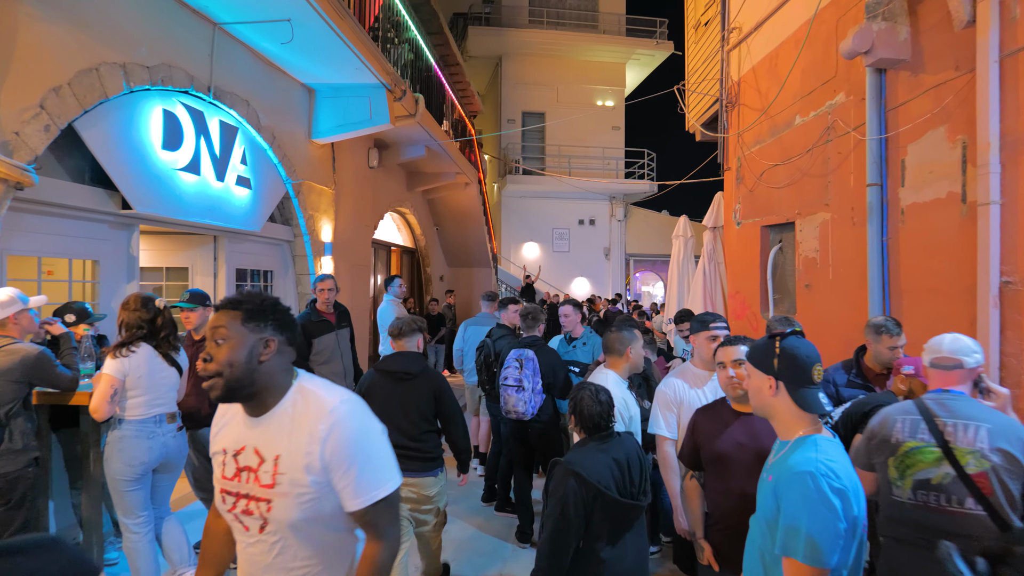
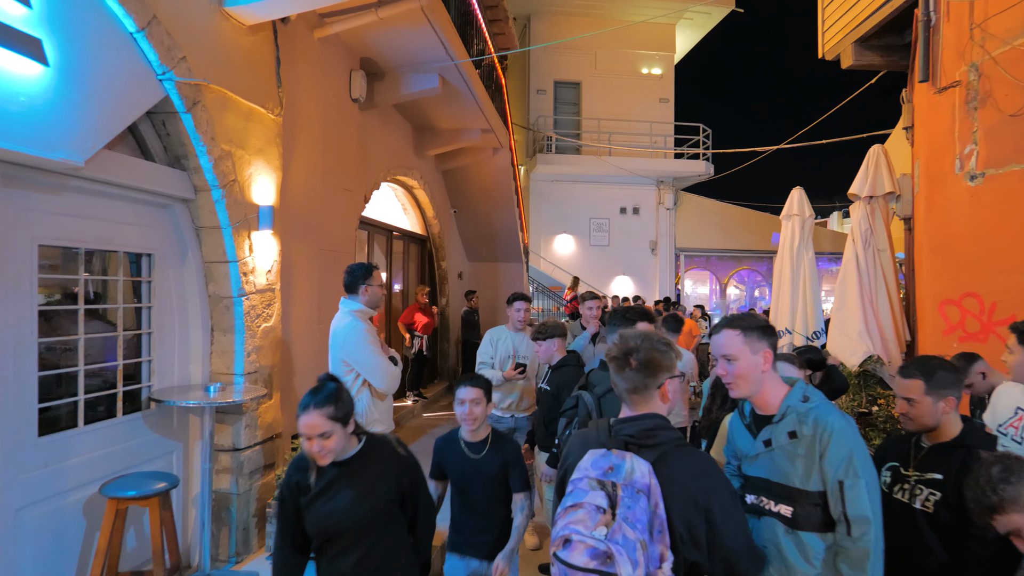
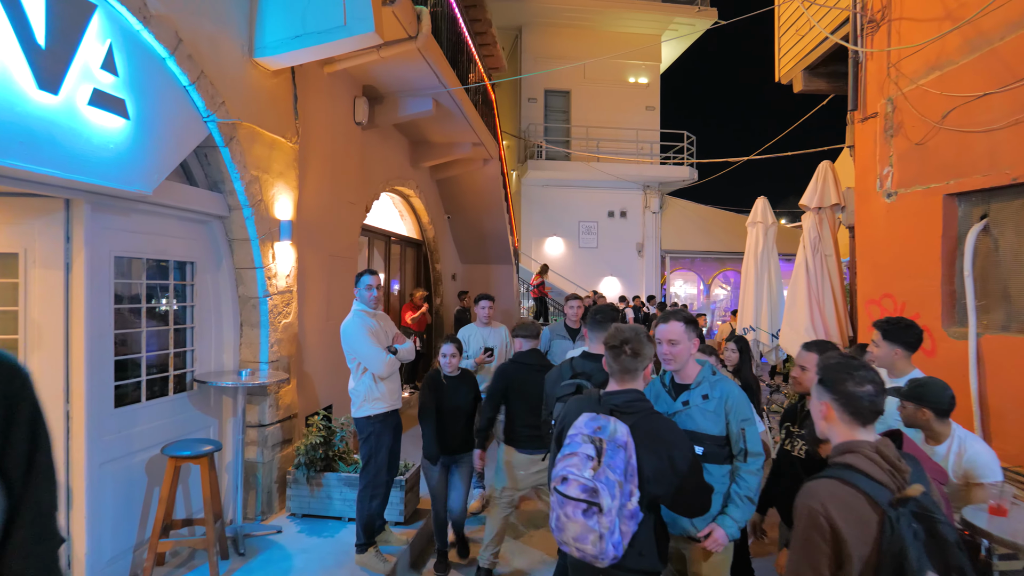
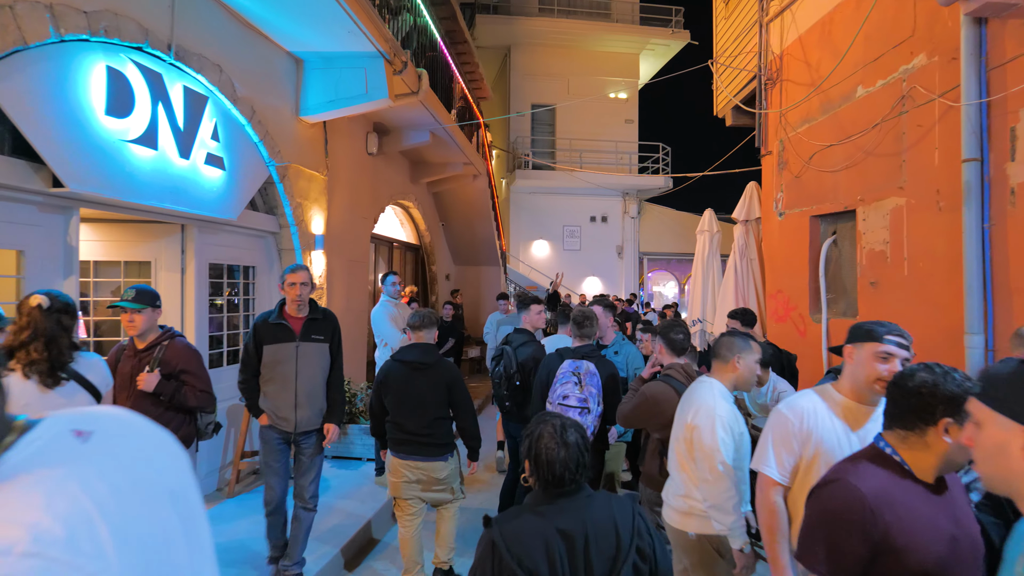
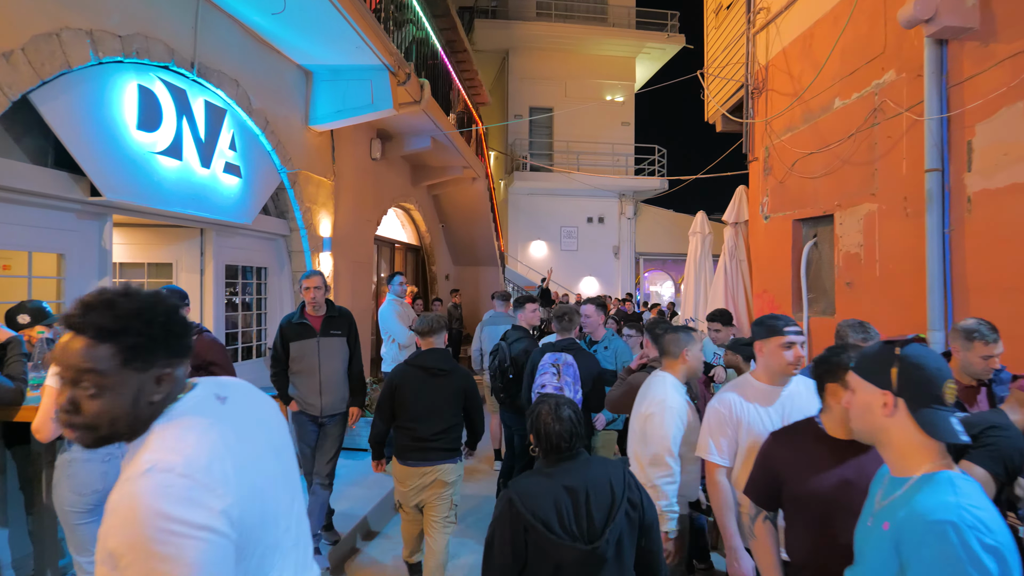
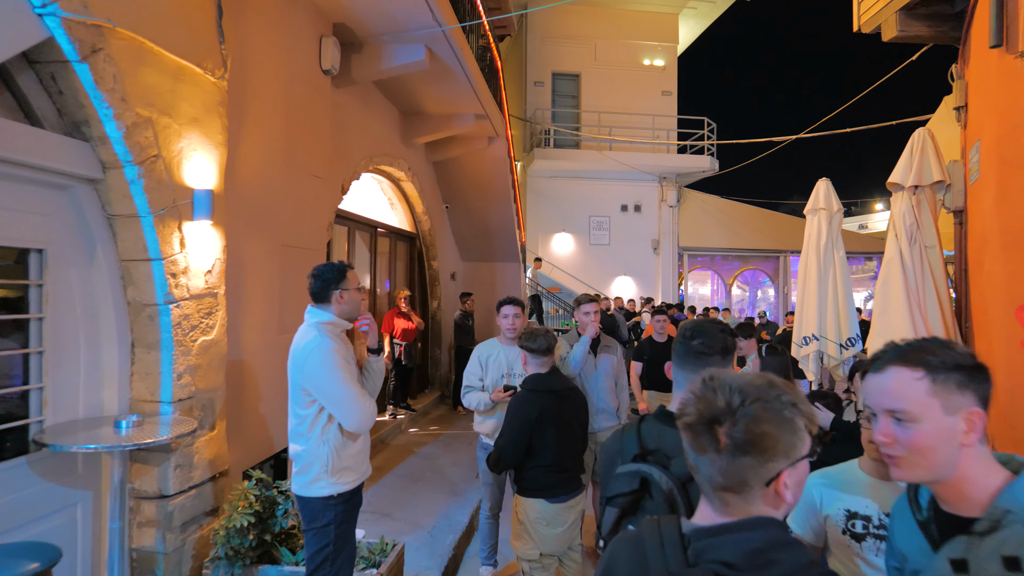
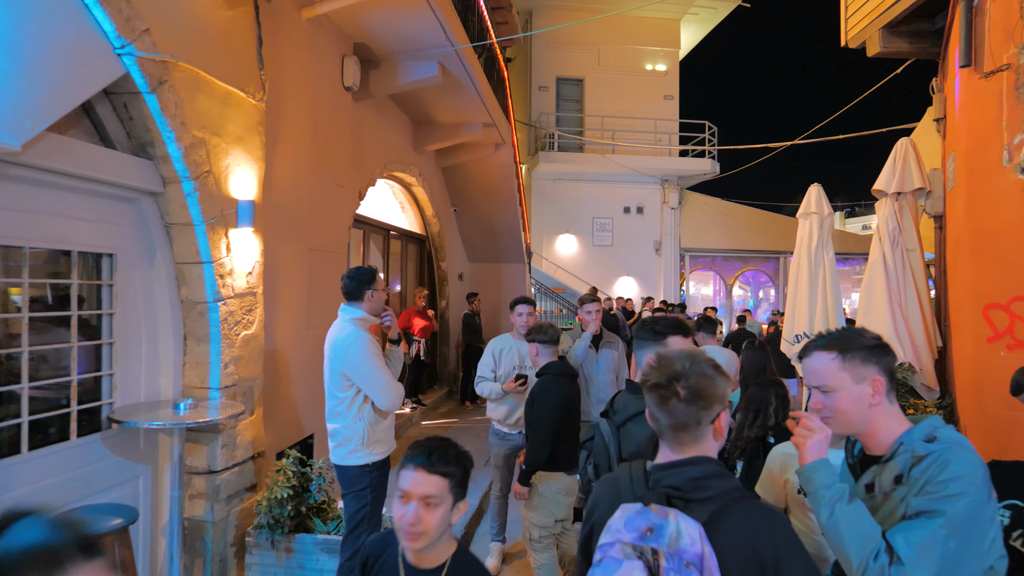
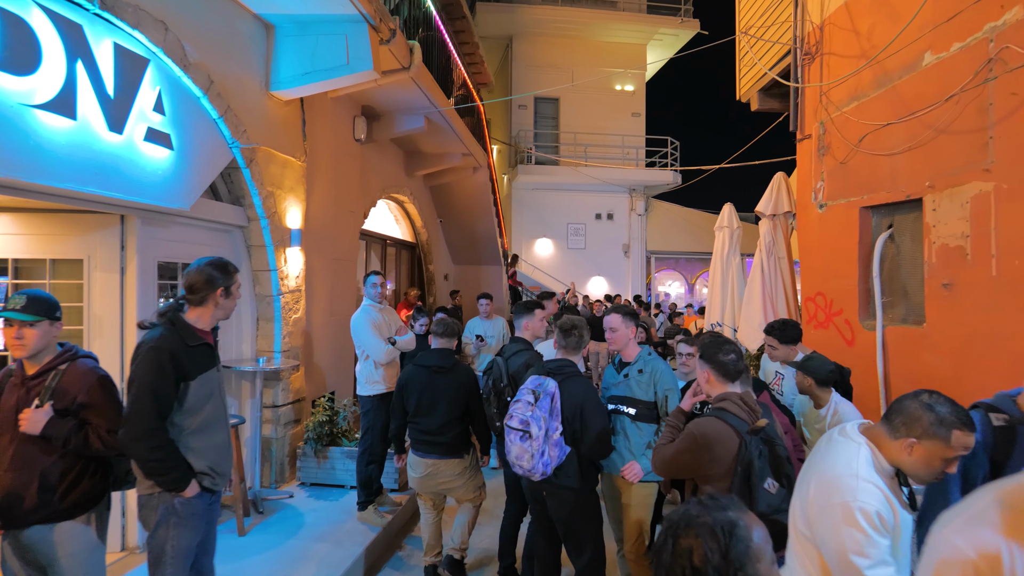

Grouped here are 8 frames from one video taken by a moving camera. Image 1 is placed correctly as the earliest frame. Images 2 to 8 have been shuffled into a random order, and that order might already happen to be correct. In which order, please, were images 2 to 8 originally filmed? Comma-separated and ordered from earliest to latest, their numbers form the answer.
5, 4, 8, 3, 2, 7, 6
